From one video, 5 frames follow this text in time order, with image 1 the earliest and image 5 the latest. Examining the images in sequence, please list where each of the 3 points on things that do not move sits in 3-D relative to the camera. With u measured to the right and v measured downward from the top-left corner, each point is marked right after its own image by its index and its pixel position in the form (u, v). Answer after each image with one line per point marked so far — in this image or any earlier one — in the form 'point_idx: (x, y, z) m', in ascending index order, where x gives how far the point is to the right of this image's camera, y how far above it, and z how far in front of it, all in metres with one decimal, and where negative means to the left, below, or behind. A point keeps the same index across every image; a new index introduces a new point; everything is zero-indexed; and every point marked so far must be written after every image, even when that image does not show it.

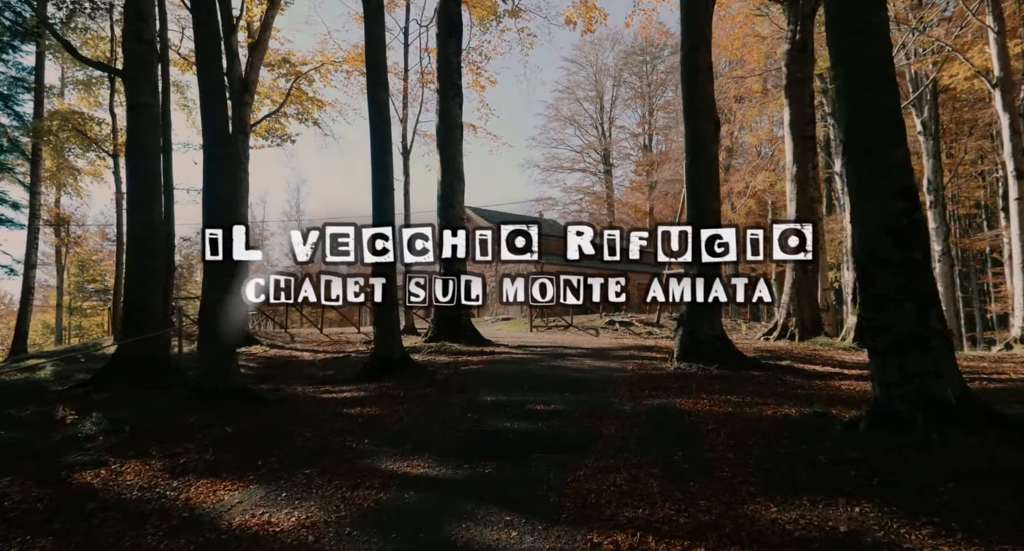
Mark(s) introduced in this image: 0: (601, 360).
0: (+1.6, -1.5, +11.7) m
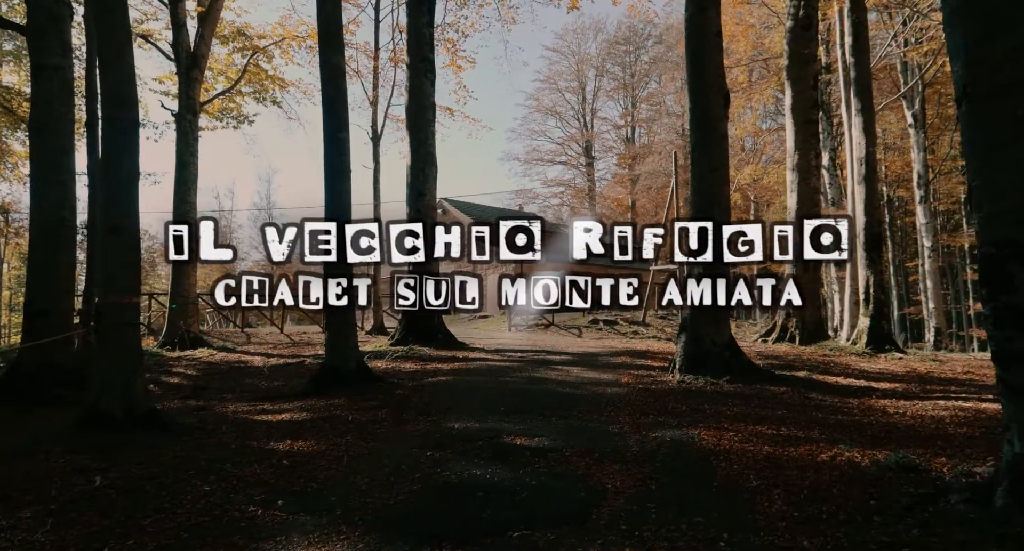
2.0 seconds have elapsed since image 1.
0: (+1.2, -1.5, +10.1) m
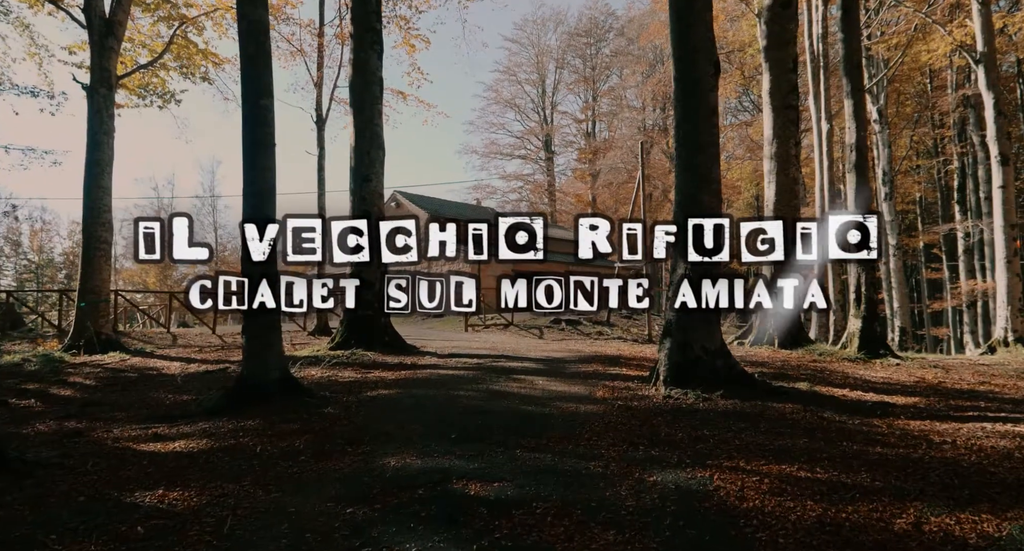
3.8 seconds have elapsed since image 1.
0: (+0.6, -1.4, +8.7) m
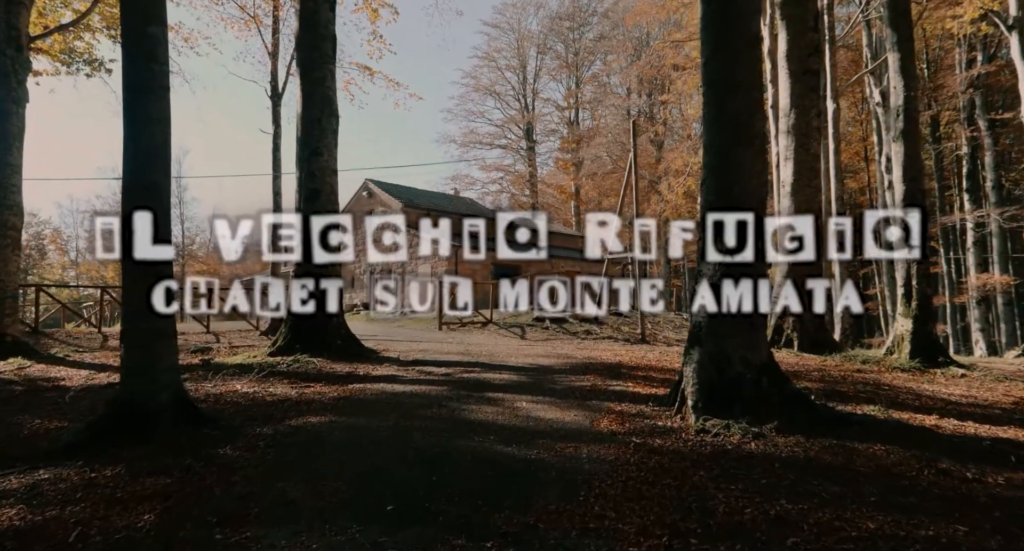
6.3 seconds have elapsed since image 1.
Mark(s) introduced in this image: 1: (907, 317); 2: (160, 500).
0: (+0.3, -1.3, +6.6) m
1: (+5.7, -0.6, +9.3) m
2: (-2.3, -1.5, +4.1) m
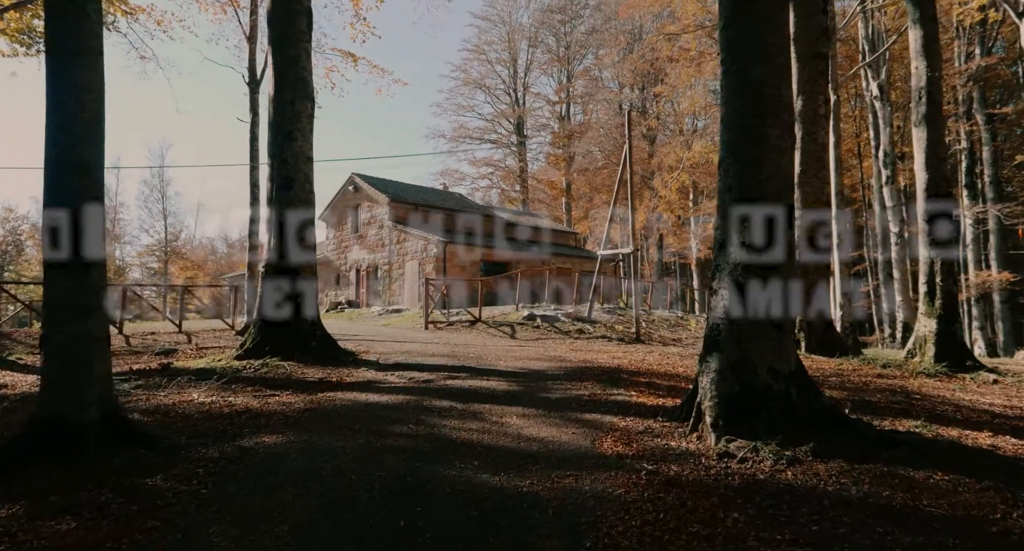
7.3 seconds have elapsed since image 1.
0: (+0.2, -1.3, +5.8) m
1: (+5.6, -0.5, +8.5) m
2: (-2.3, -1.4, +3.2) m
